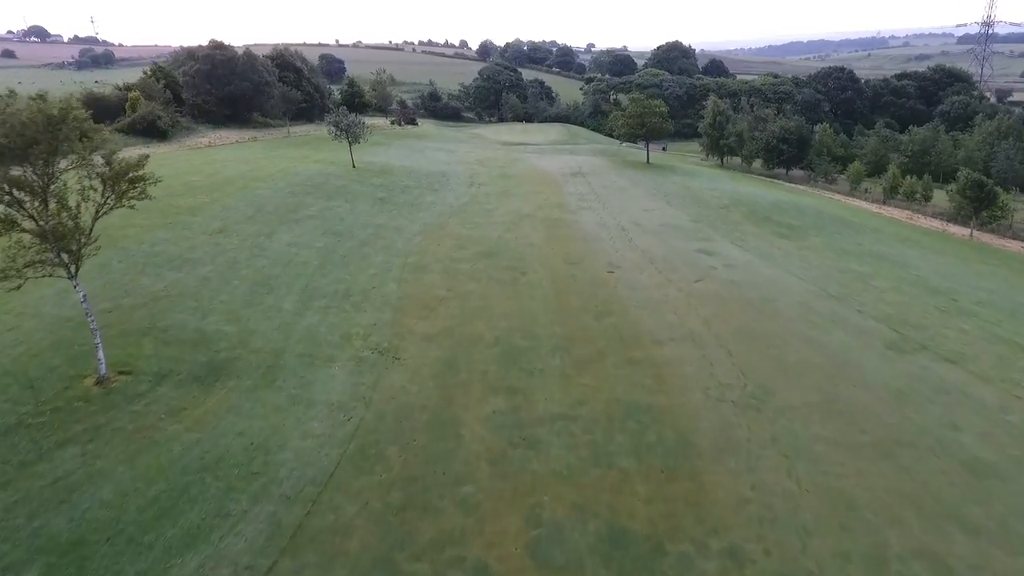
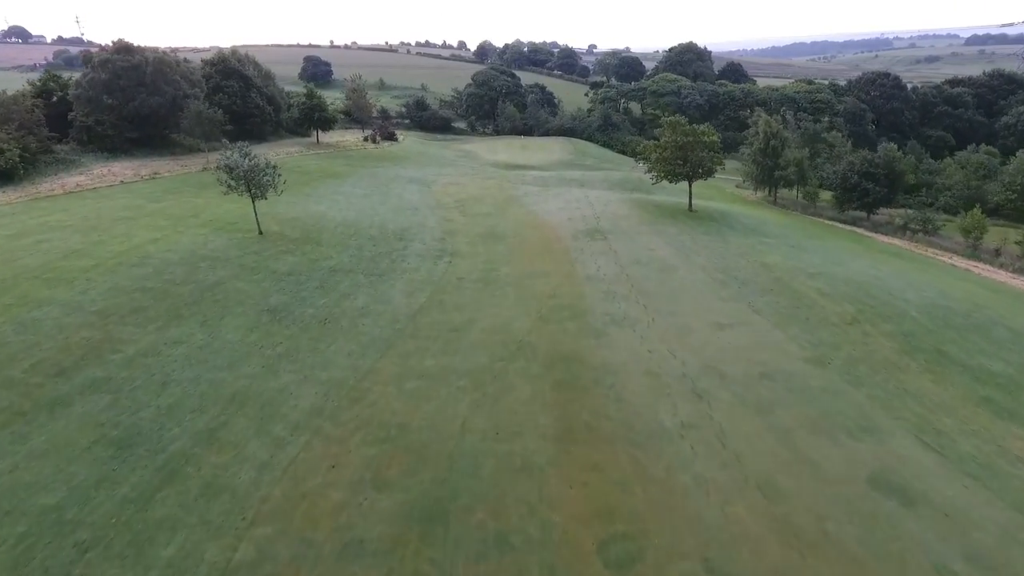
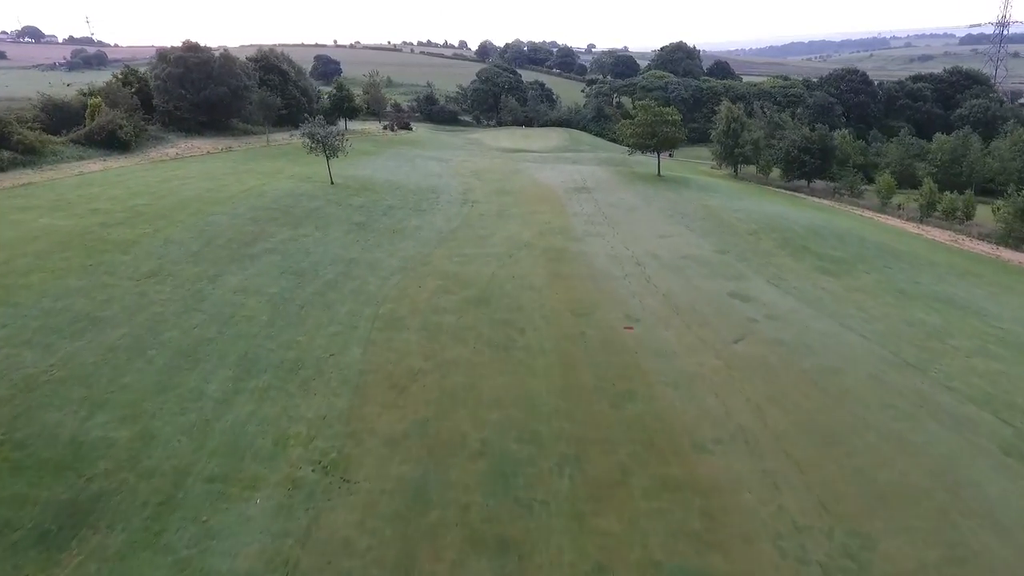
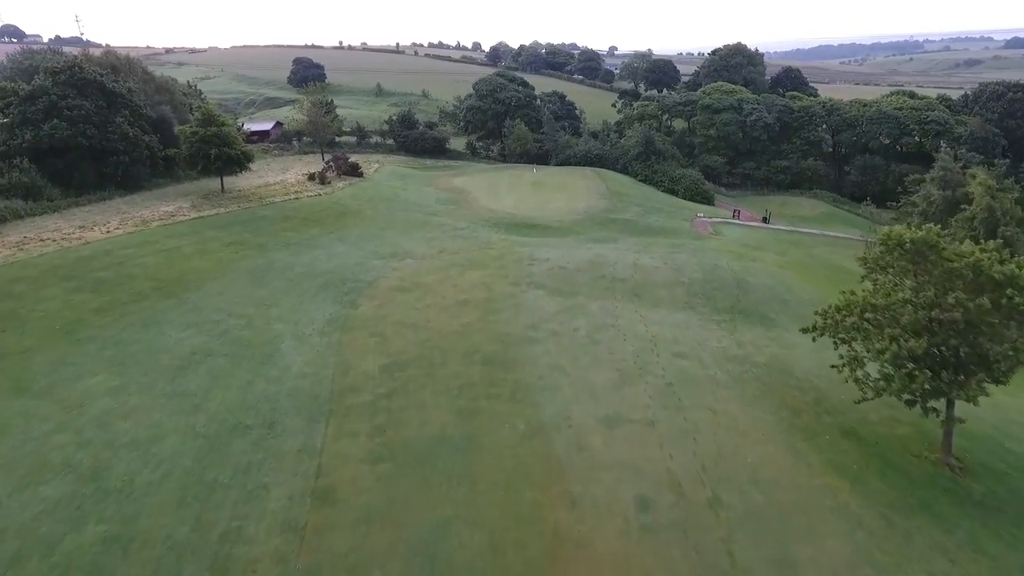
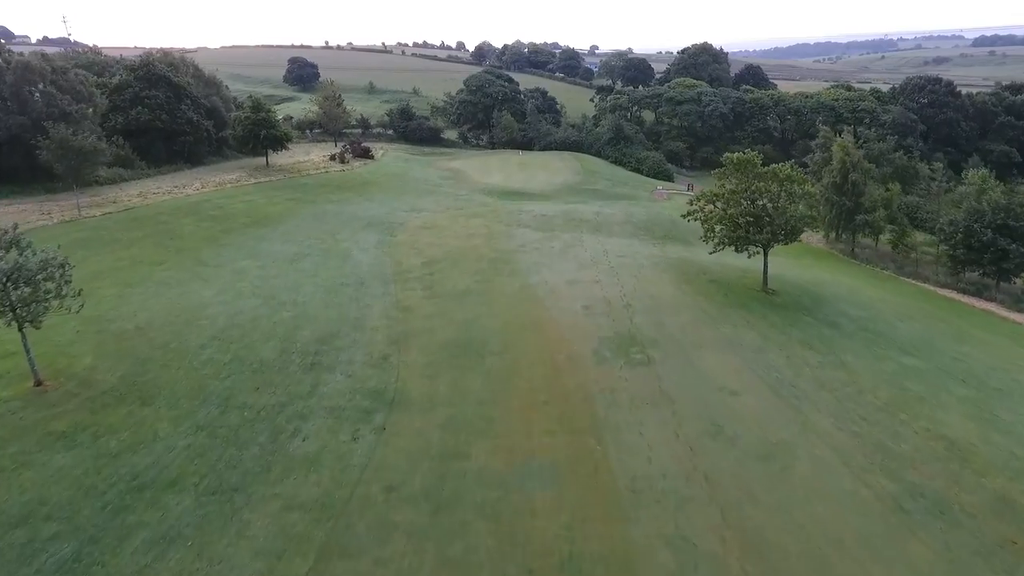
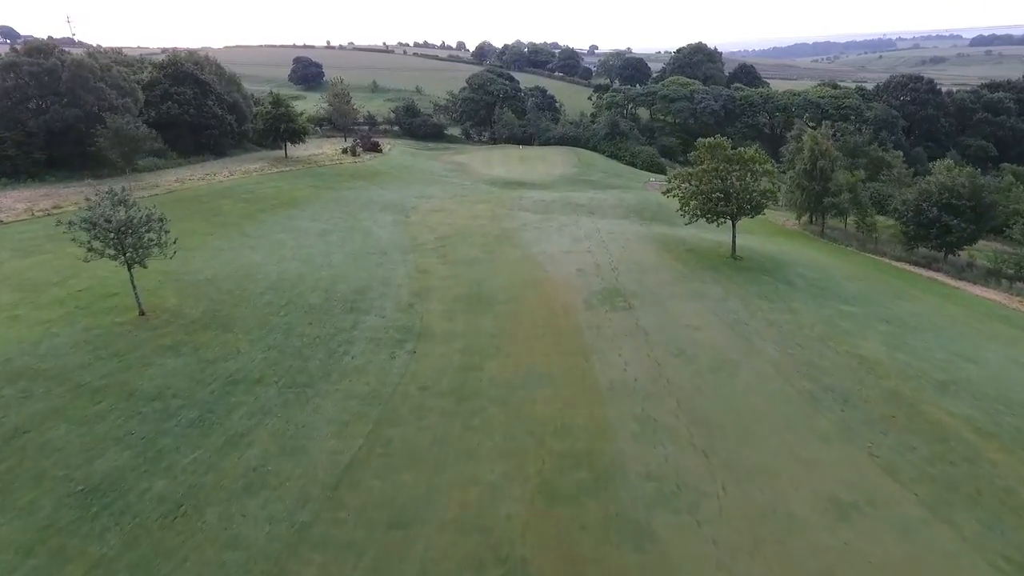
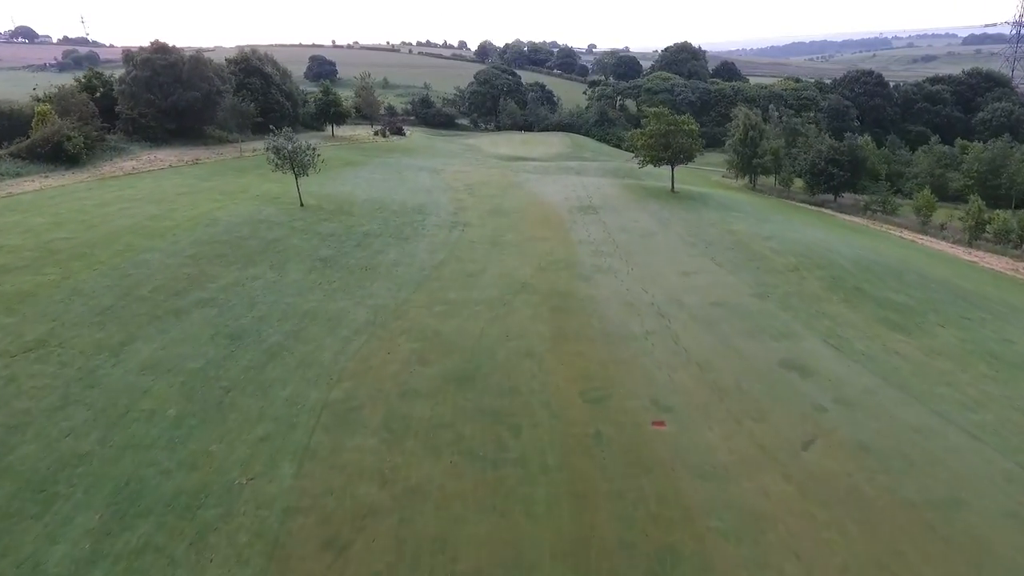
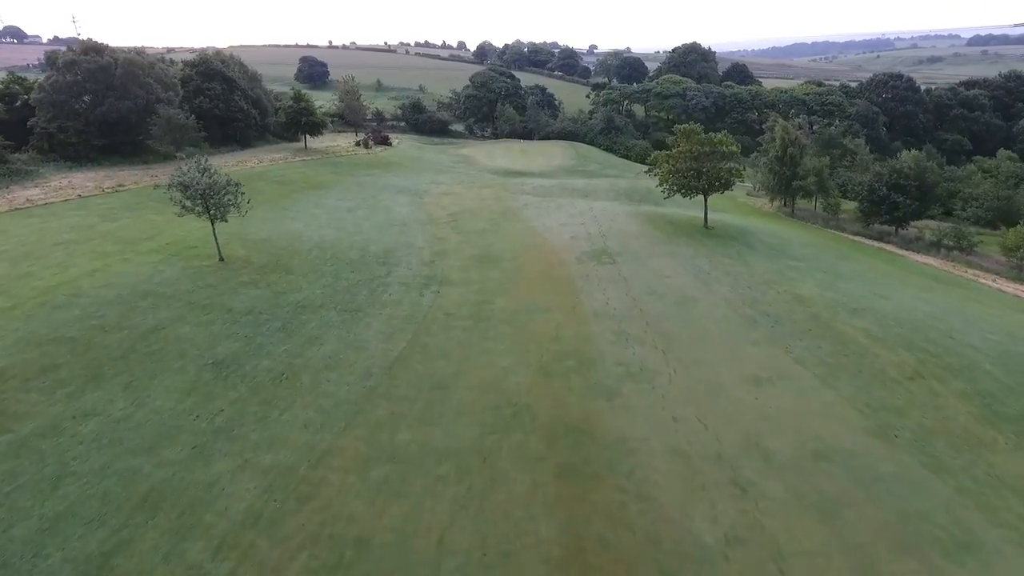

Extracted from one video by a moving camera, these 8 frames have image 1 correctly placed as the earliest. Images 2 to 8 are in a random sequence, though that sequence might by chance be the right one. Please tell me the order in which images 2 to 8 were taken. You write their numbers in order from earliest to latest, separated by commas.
3, 7, 2, 8, 6, 5, 4
